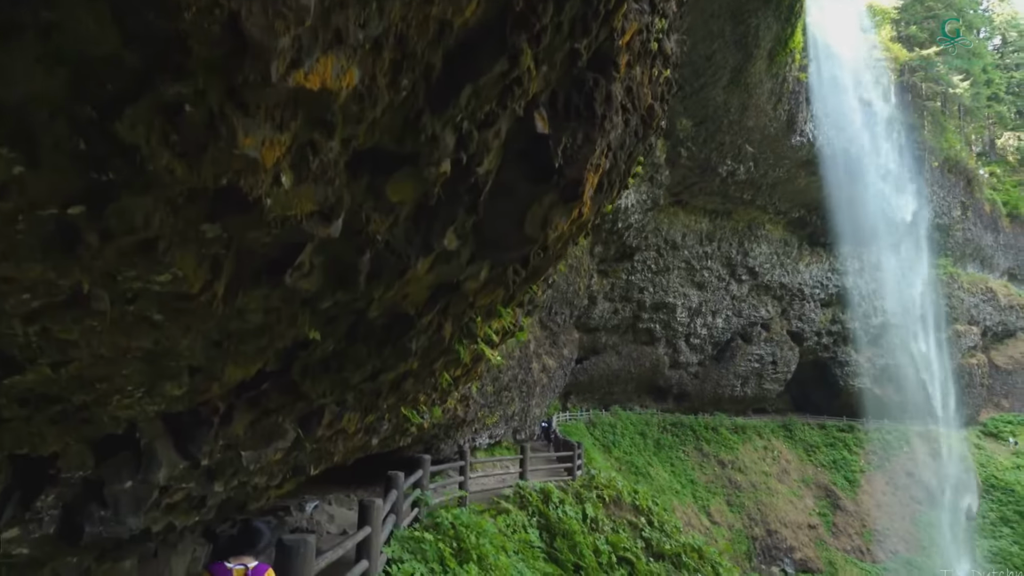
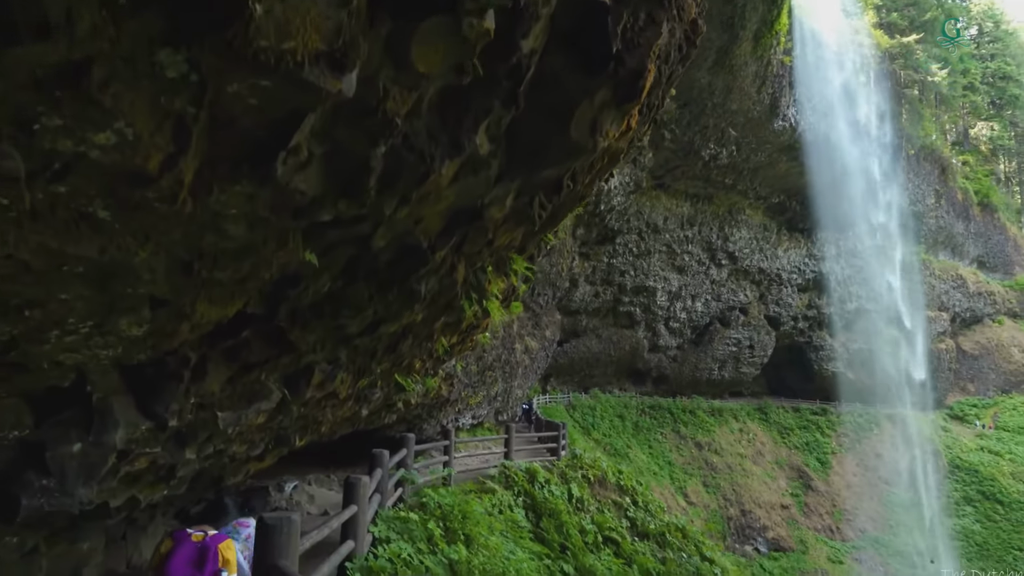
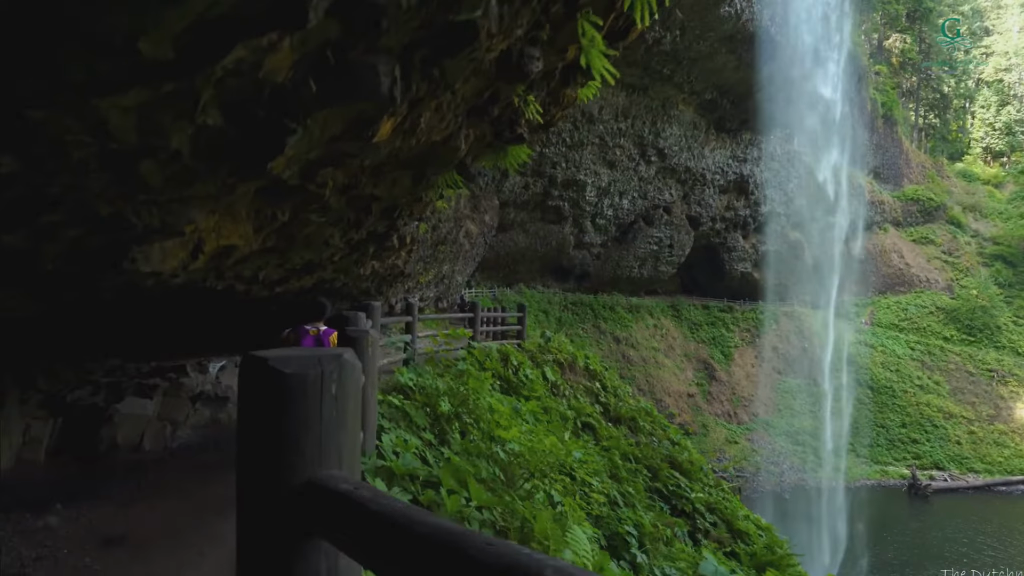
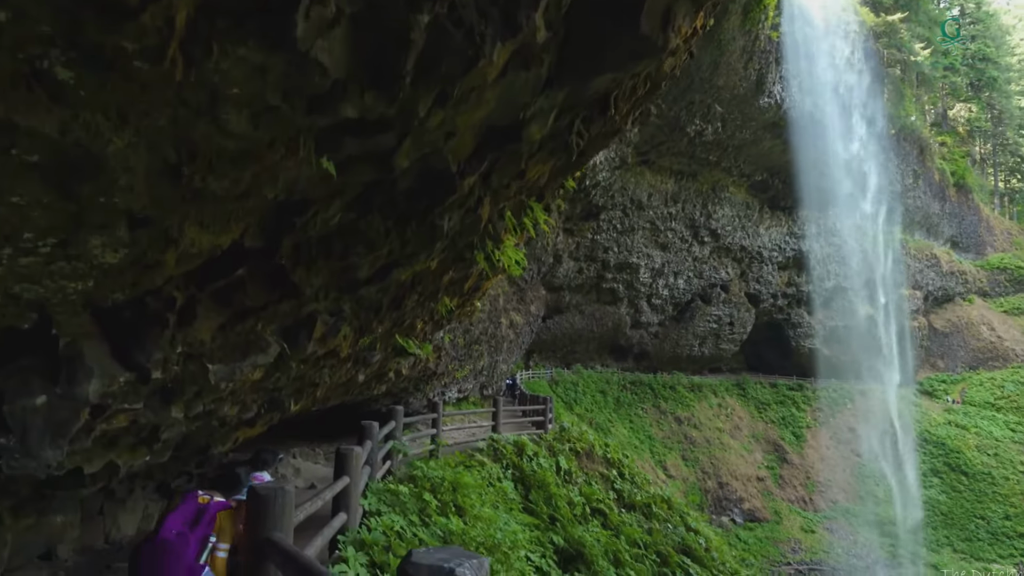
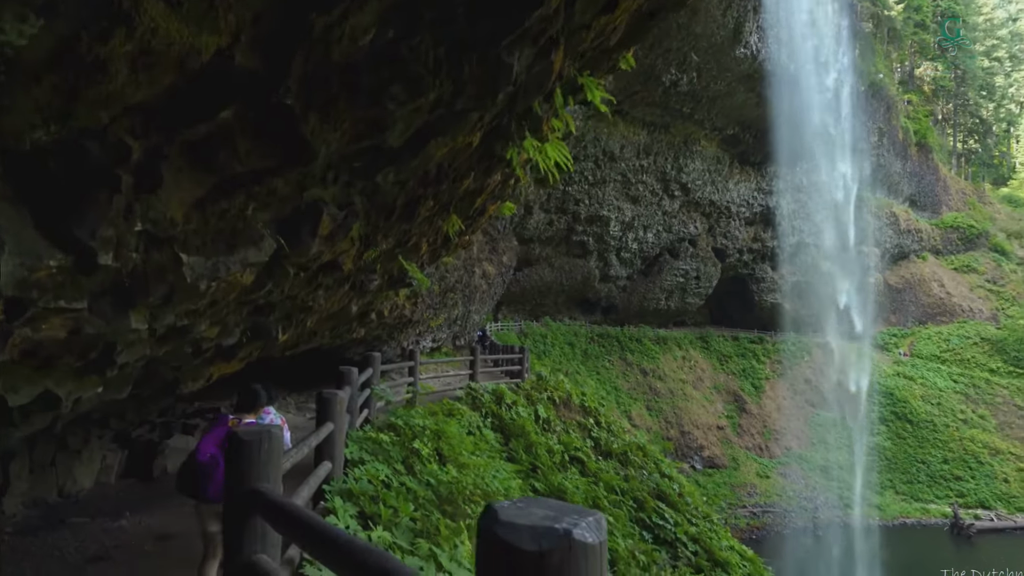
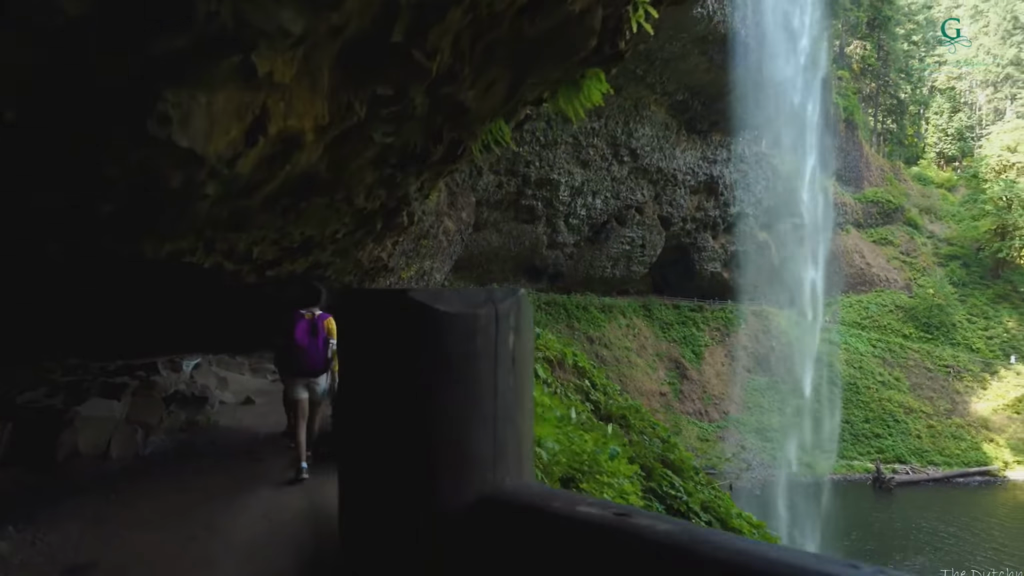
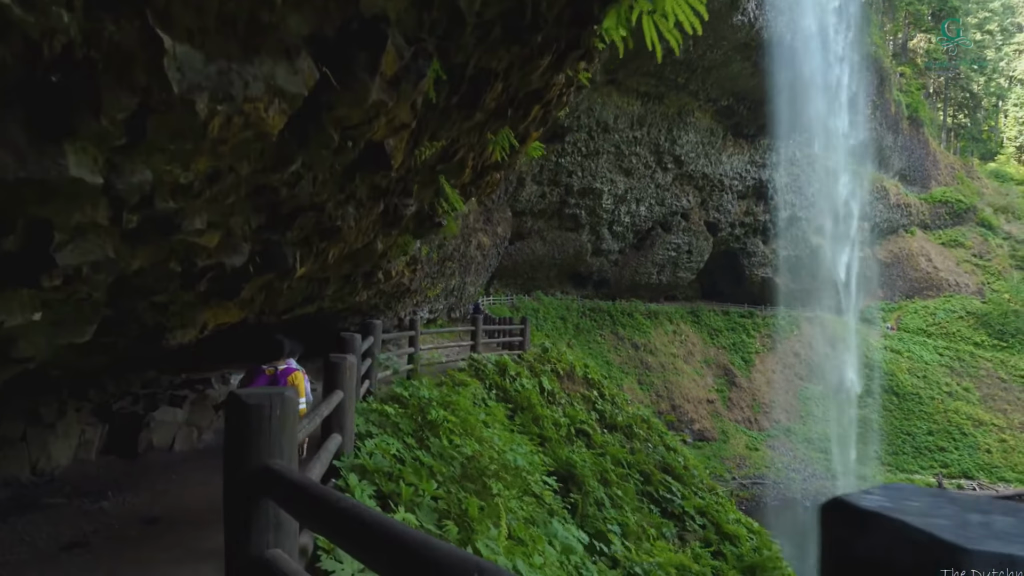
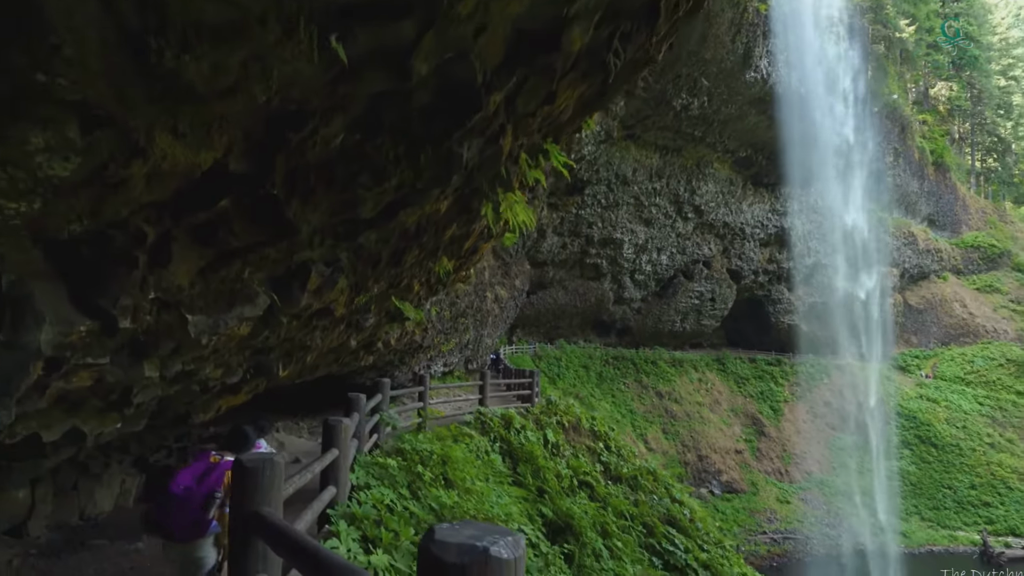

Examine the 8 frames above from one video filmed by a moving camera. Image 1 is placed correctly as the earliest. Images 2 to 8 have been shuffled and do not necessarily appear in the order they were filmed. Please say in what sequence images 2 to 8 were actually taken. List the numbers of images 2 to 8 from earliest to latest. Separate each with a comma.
2, 4, 8, 5, 7, 3, 6
